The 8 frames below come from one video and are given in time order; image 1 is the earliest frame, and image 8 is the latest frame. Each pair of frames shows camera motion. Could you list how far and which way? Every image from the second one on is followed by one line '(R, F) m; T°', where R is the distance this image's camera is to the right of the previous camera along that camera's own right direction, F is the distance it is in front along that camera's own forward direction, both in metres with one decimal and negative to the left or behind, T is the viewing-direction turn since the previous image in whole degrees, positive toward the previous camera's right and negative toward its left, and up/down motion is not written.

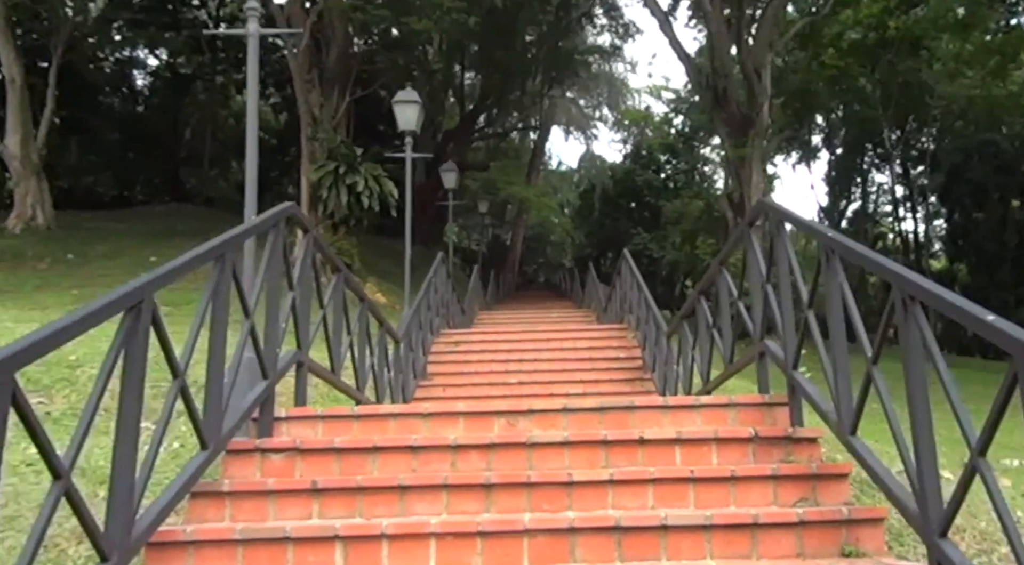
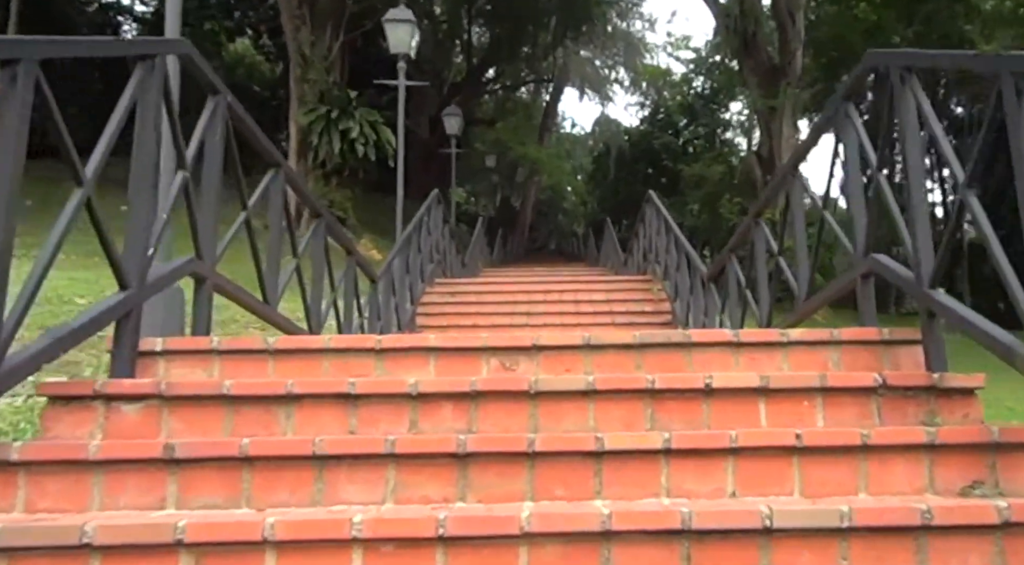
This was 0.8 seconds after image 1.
(0.0, +1.2) m; -1°
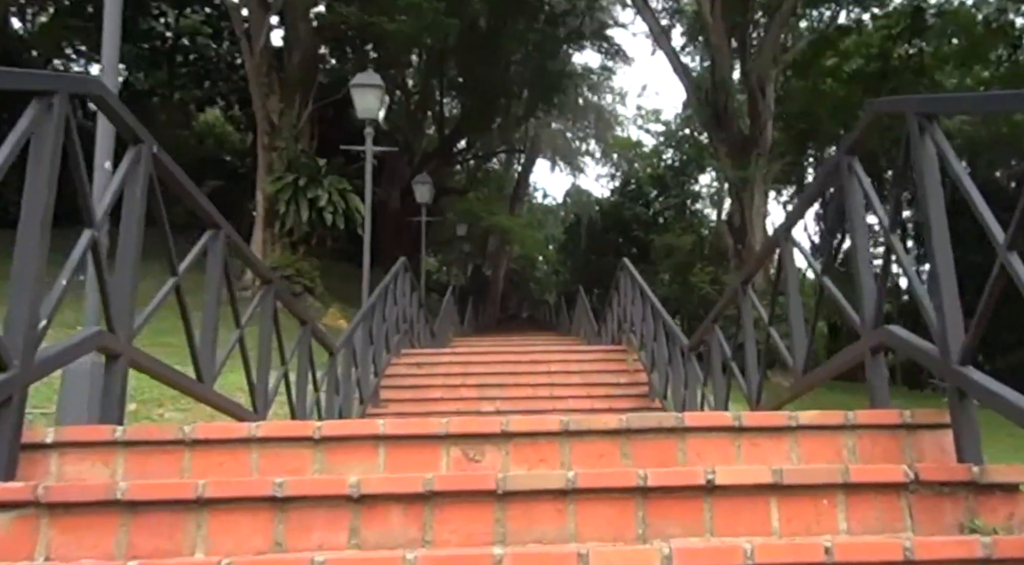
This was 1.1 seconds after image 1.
(0.0, +0.3) m; +2°
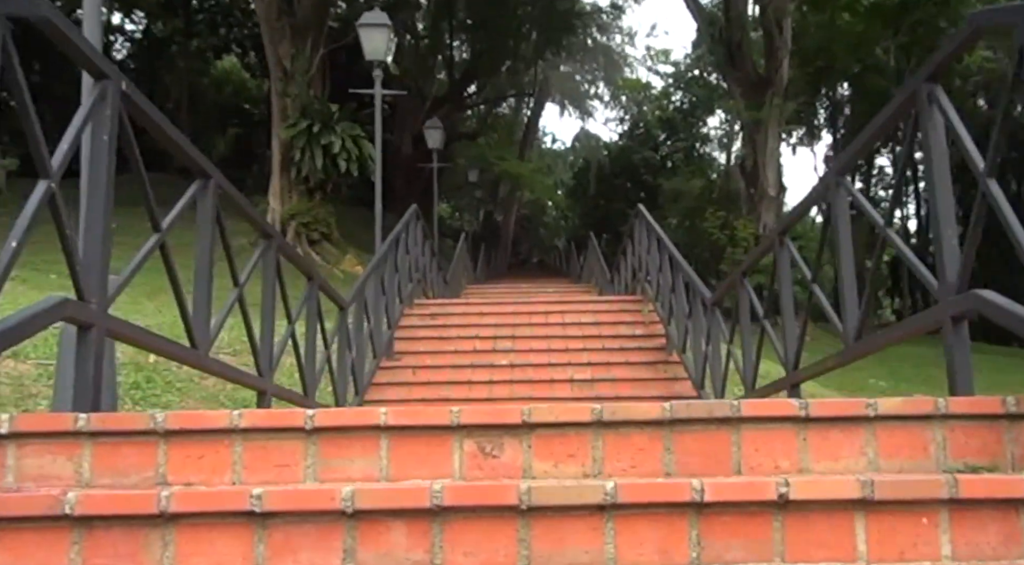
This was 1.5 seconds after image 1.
(0.0, +0.3) m; -1°
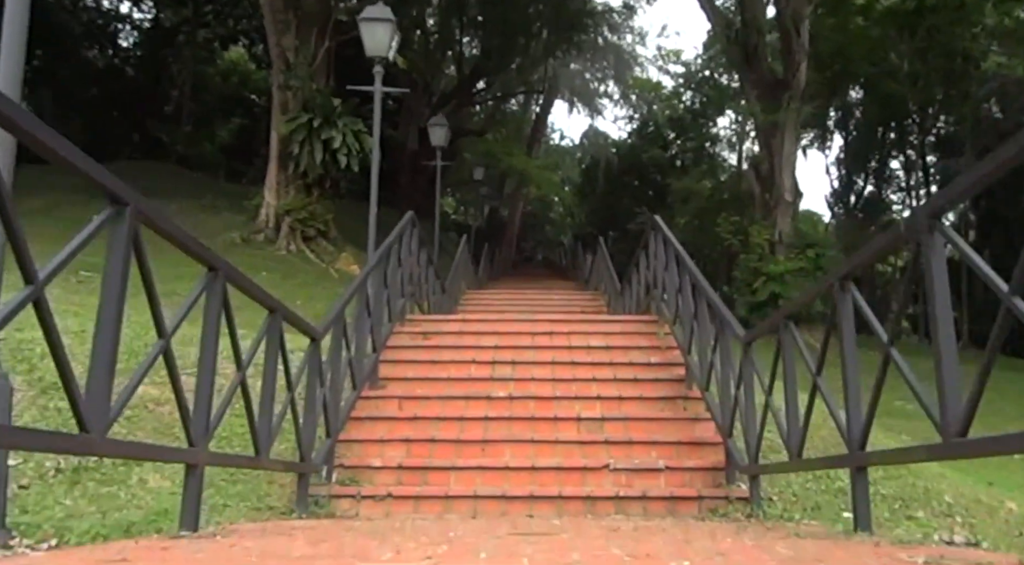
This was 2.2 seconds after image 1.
(0.0, +0.7) m; 0°
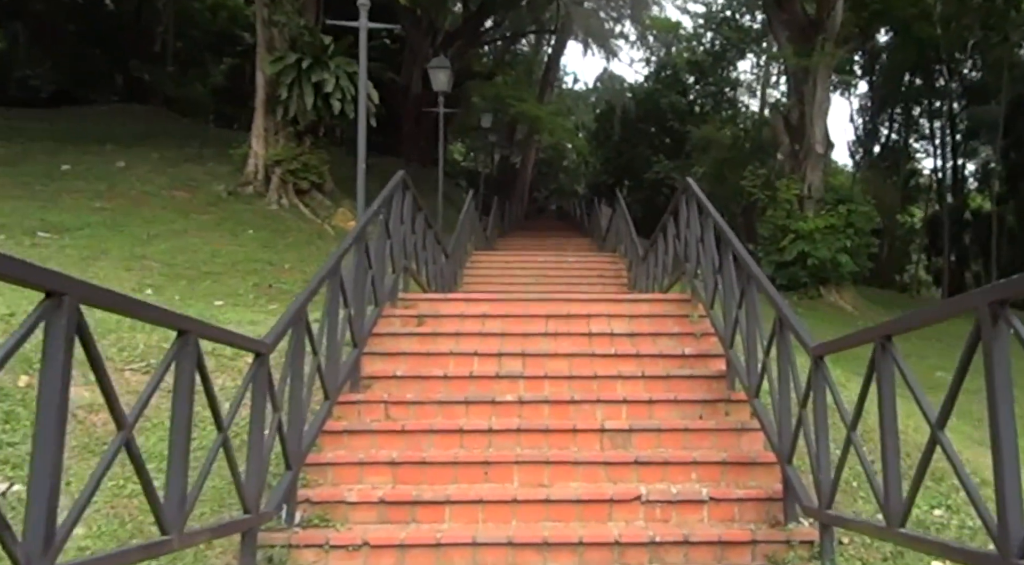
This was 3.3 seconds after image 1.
(0.0, +1.0) m; -1°
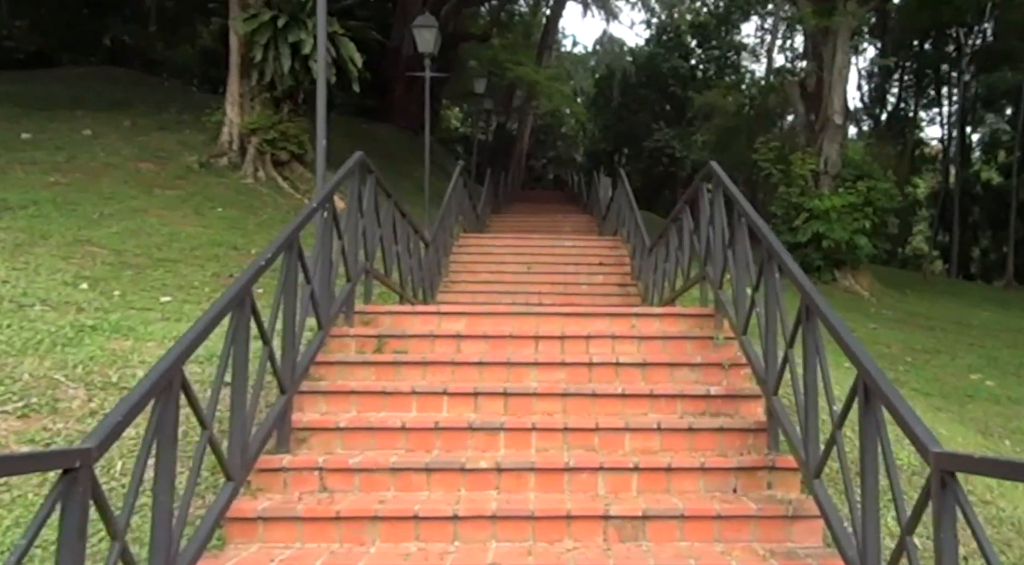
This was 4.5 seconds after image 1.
(+0.1, +1.2) m; 0°
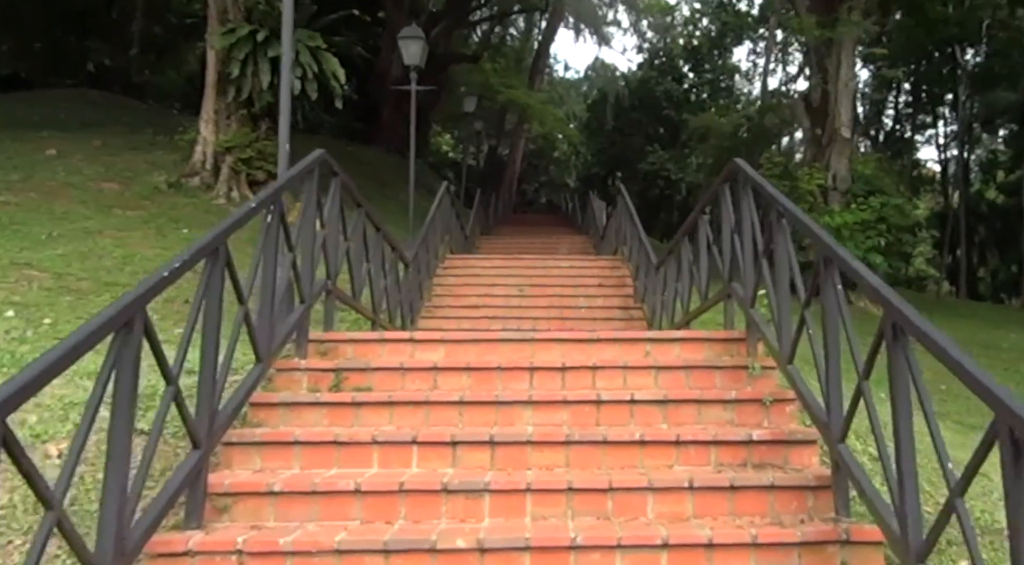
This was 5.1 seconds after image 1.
(0.0, +0.9) m; 0°
